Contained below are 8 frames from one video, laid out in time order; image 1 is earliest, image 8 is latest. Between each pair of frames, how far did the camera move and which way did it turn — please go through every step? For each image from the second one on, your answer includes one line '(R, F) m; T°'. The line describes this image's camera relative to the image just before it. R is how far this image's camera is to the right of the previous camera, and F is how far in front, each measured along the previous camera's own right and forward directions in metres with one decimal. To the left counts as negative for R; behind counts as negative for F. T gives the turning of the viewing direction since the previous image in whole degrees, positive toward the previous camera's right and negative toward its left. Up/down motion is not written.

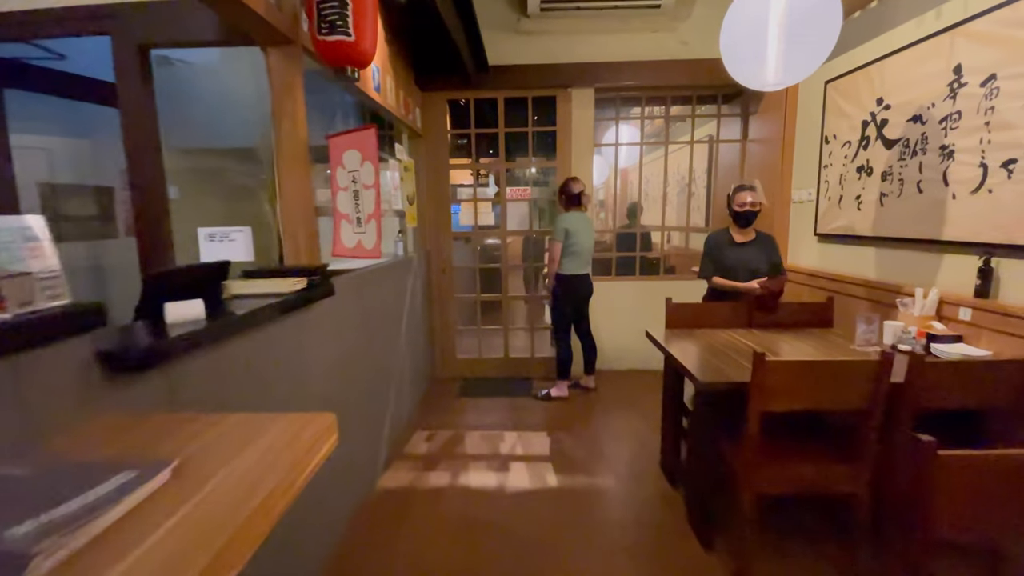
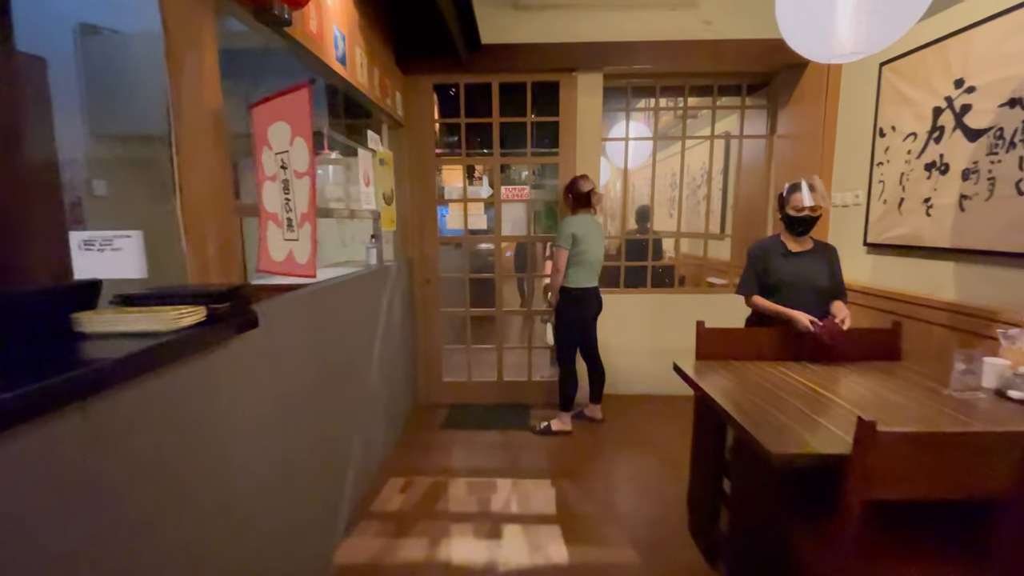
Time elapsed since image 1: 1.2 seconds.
(0.0, +0.5) m; +1°
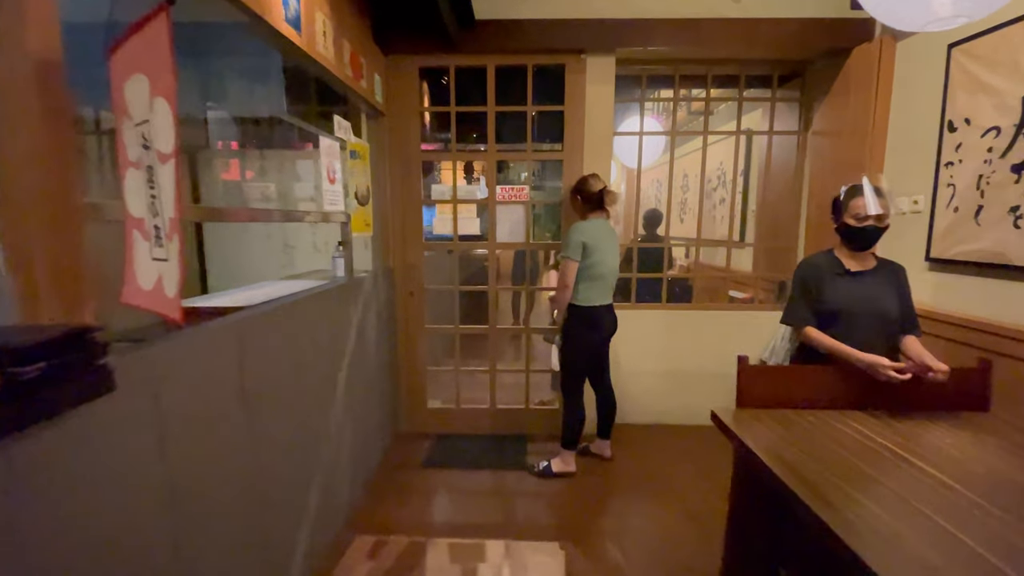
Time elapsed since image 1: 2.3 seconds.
(0.0, +0.4) m; 0°
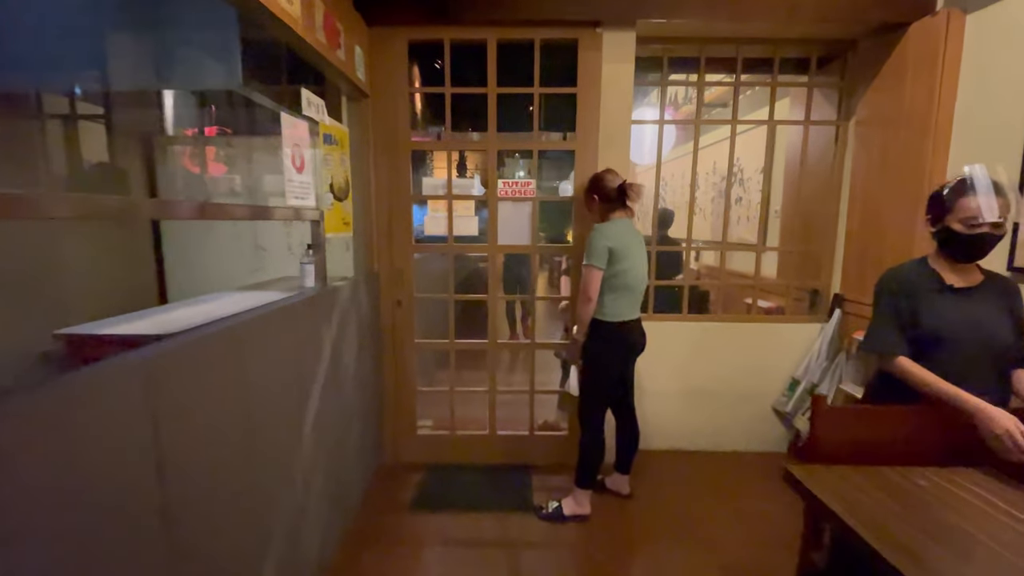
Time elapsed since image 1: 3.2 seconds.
(-0.1, +0.4) m; +1°
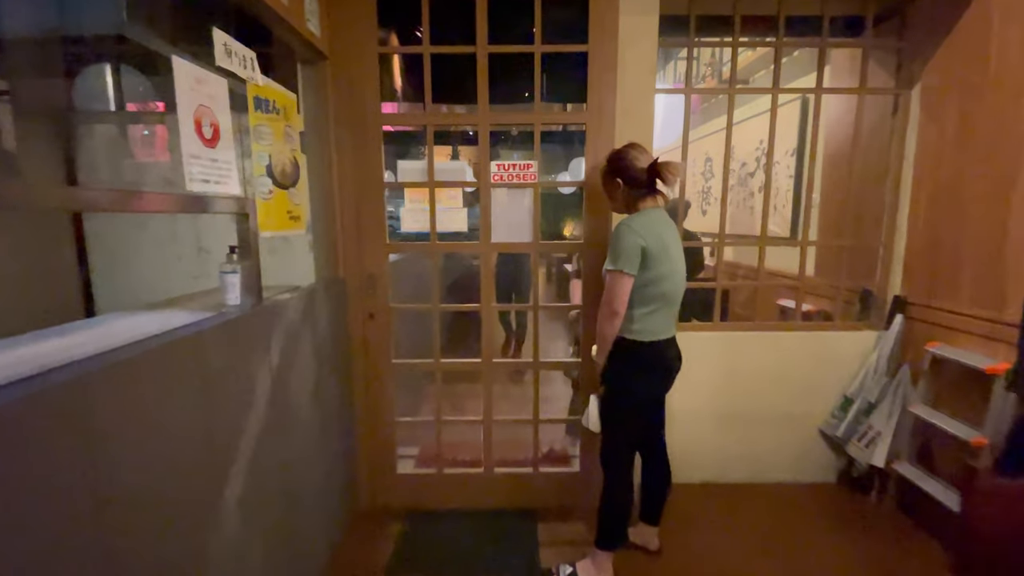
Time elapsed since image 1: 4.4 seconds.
(0.0, +0.5) m; +1°
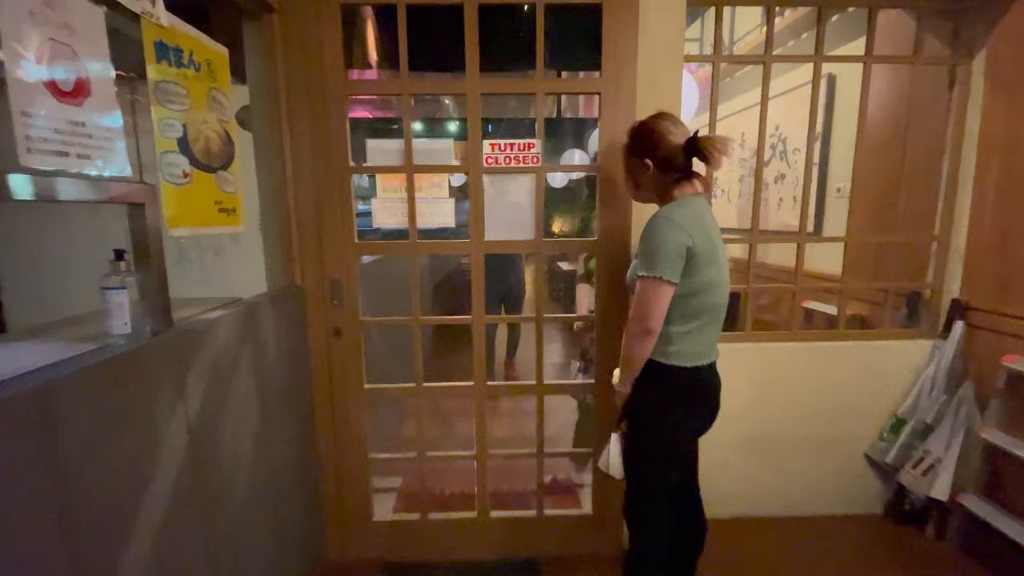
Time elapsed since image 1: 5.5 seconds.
(0.0, +0.4) m; +1°
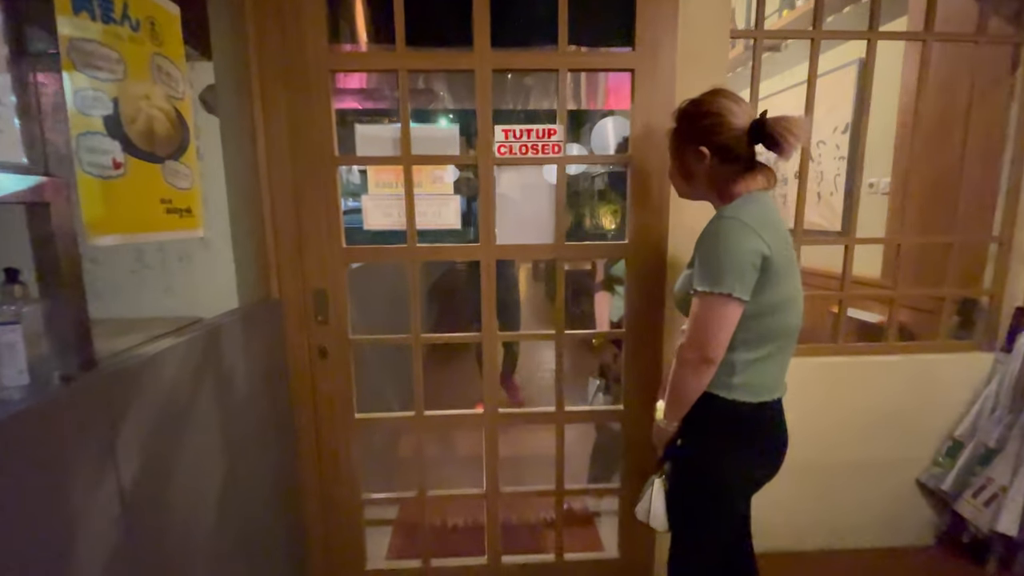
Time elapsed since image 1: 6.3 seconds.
(-0.1, +0.2) m; +1°
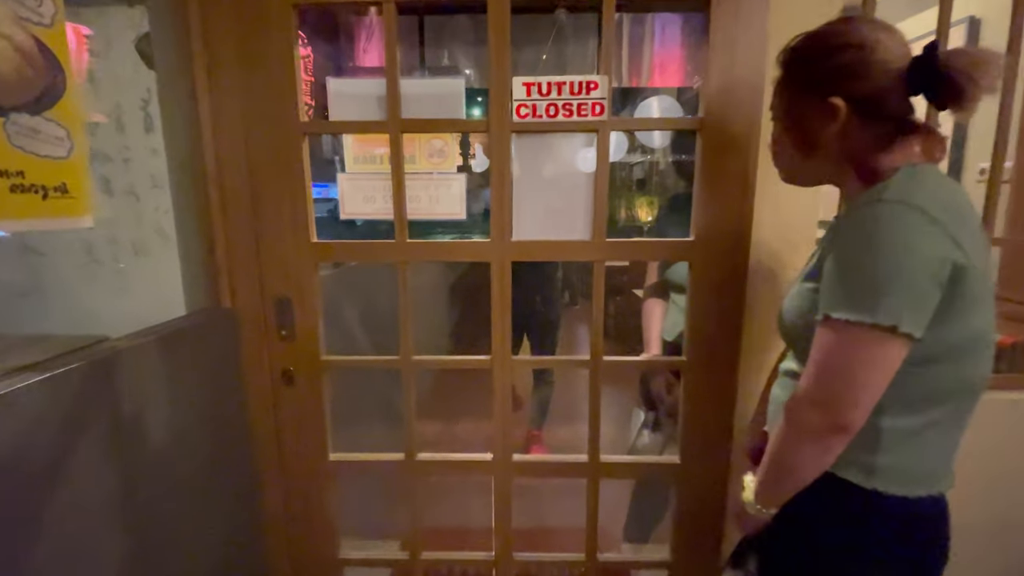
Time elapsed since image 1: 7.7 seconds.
(0.0, +0.3) m; -4°
